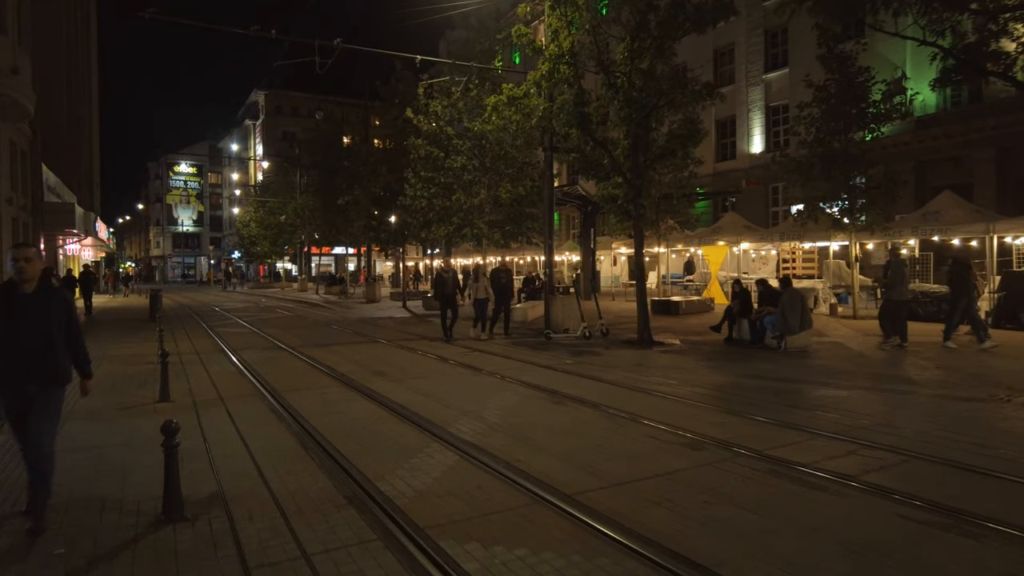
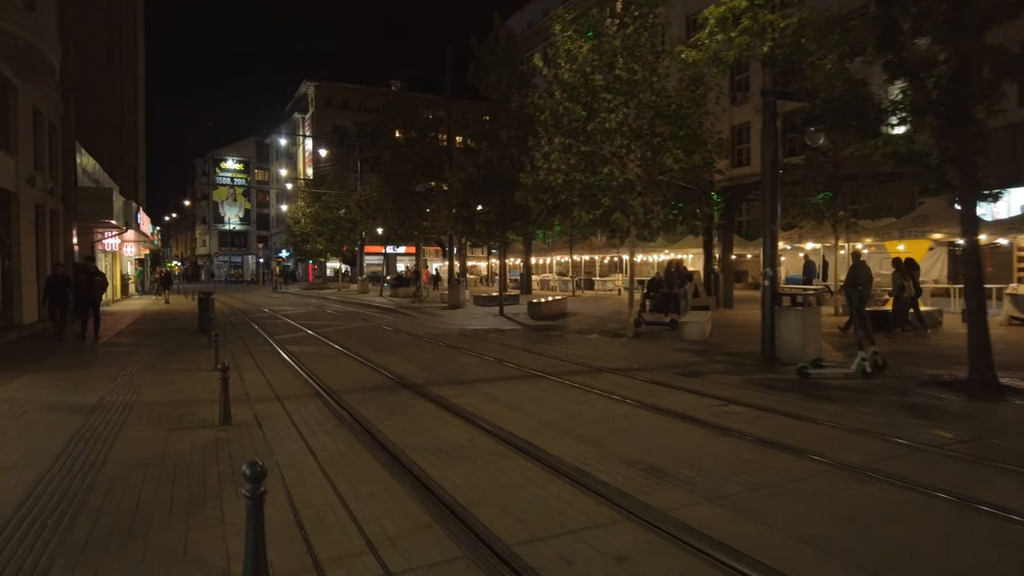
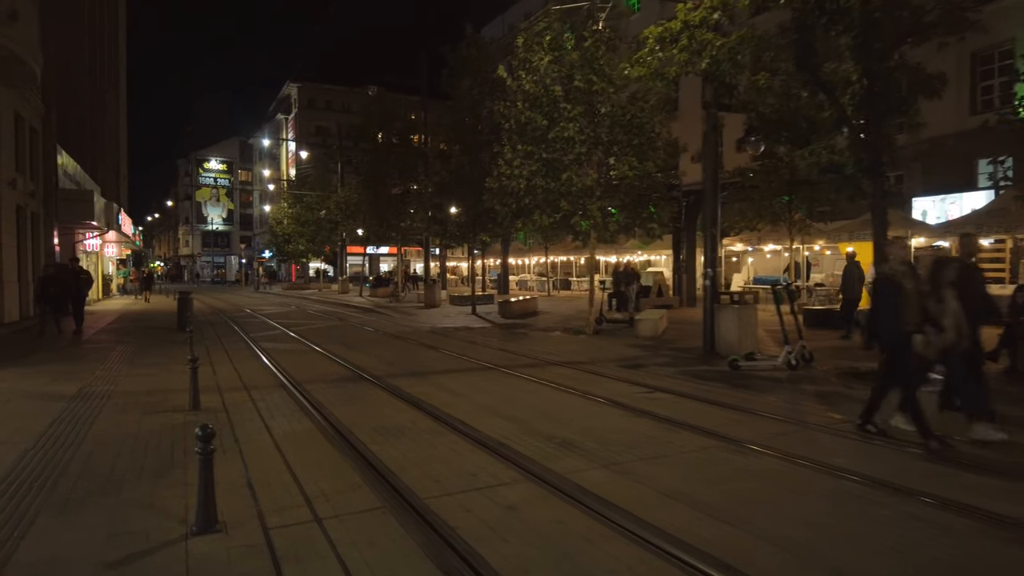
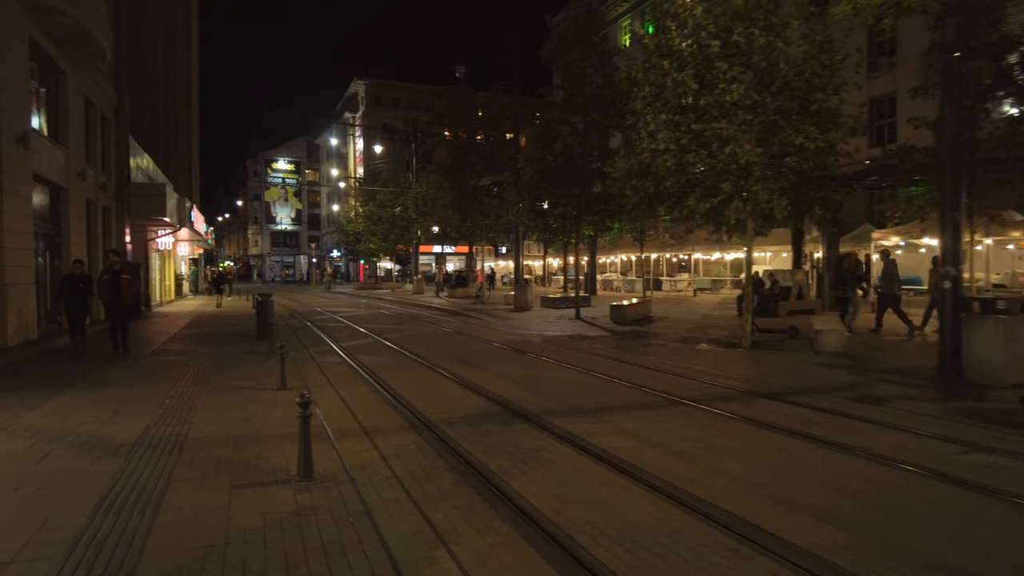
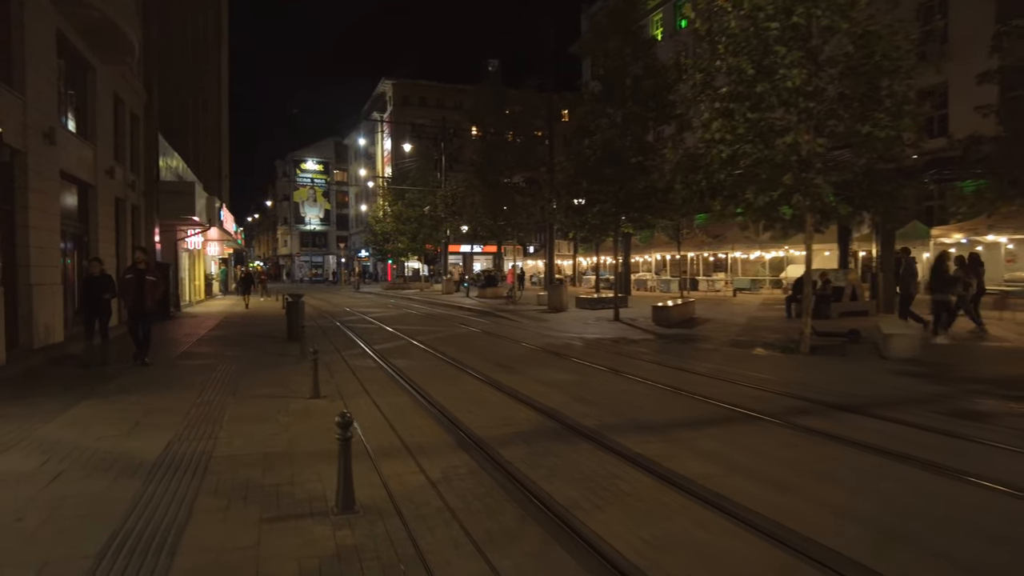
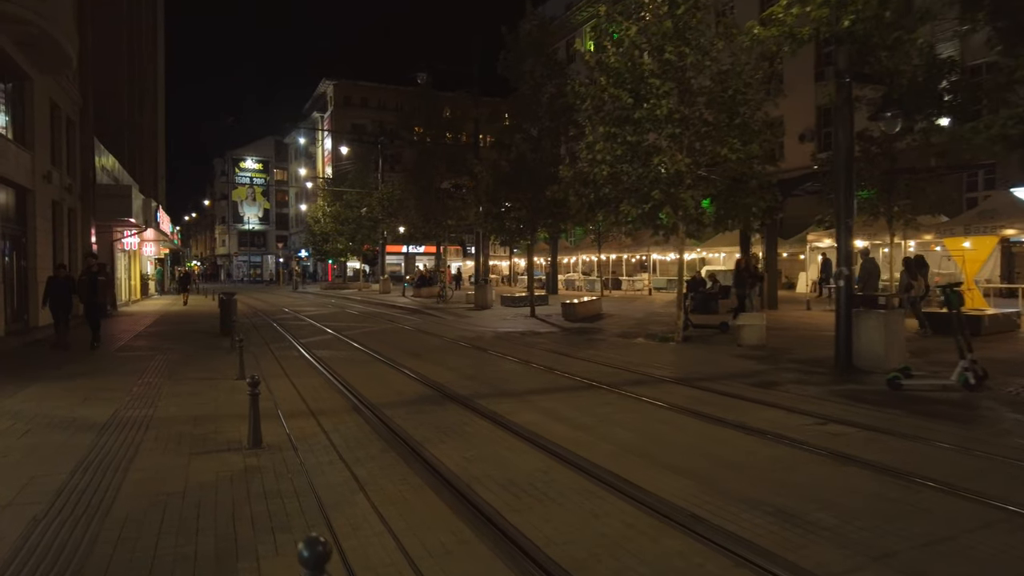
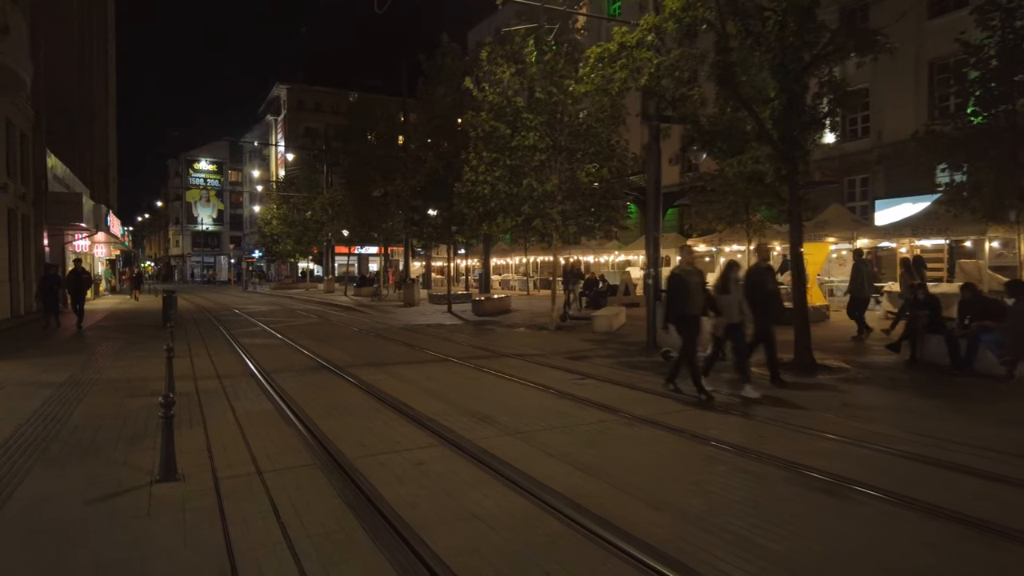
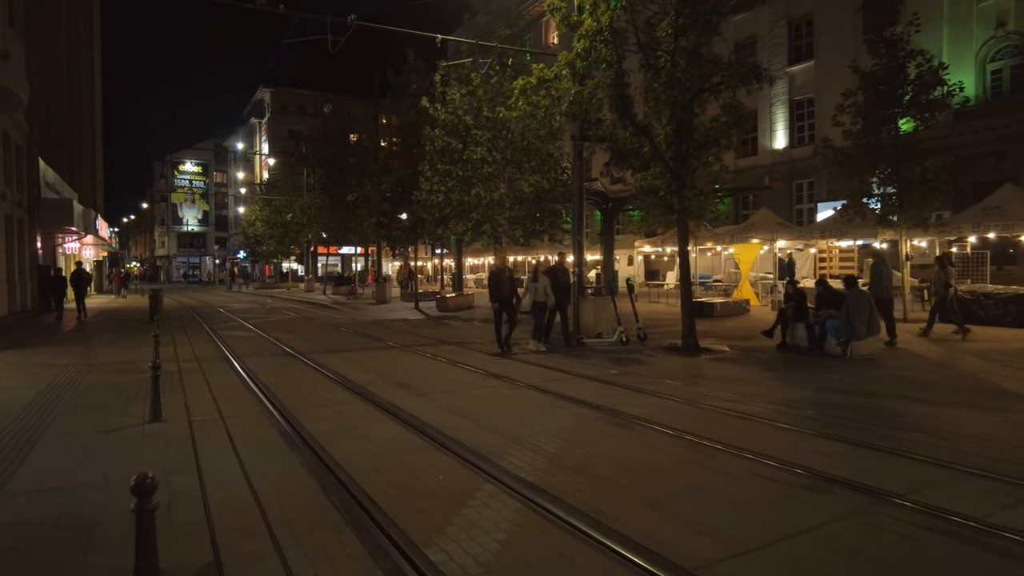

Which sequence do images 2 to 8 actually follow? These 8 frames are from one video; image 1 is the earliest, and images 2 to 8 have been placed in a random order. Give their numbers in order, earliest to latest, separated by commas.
8, 7, 3, 2, 6, 4, 5
